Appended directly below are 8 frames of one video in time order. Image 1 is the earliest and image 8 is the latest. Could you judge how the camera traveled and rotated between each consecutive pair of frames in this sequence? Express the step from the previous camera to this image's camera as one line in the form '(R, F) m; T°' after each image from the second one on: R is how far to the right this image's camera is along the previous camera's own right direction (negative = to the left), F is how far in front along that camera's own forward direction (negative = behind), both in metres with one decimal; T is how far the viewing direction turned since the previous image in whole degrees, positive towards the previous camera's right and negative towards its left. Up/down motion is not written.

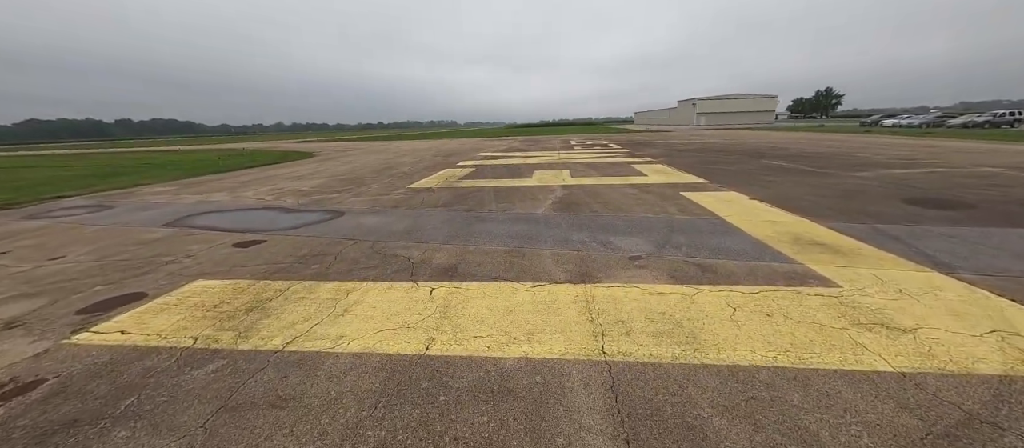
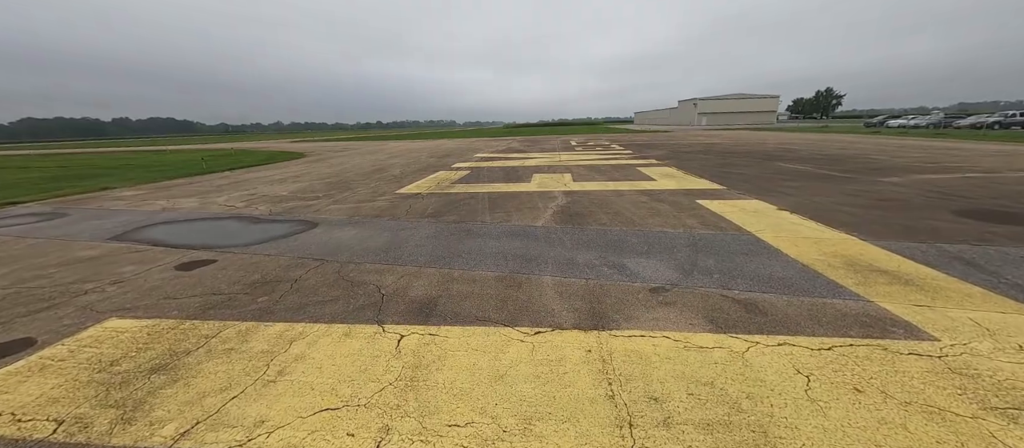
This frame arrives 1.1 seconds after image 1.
(+0.1, +0.7) m; 0°
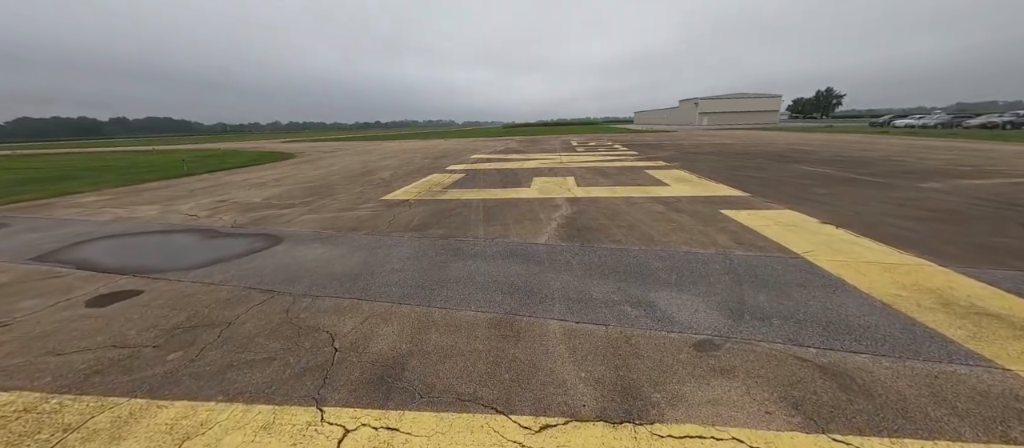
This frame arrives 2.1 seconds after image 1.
(0.0, +0.8) m; 0°
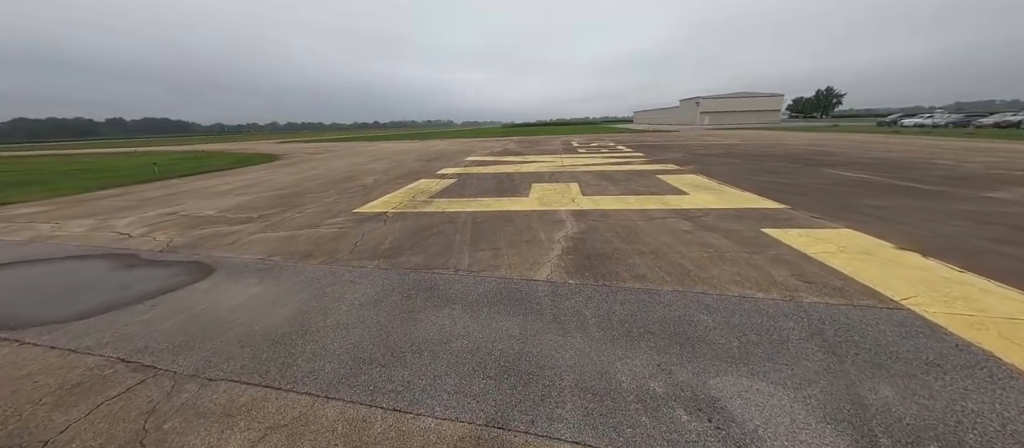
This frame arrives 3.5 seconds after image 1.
(+0.1, +1.0) m; 0°
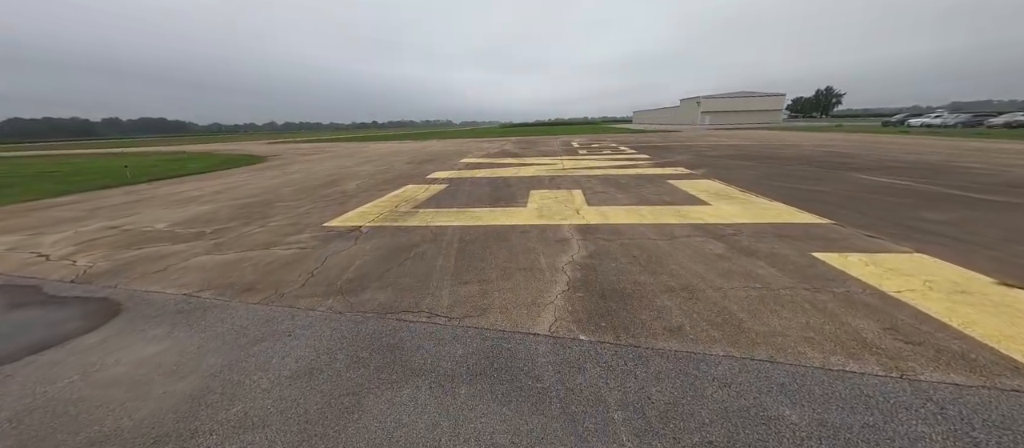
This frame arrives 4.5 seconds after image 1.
(+0.1, +0.8) m; 0°
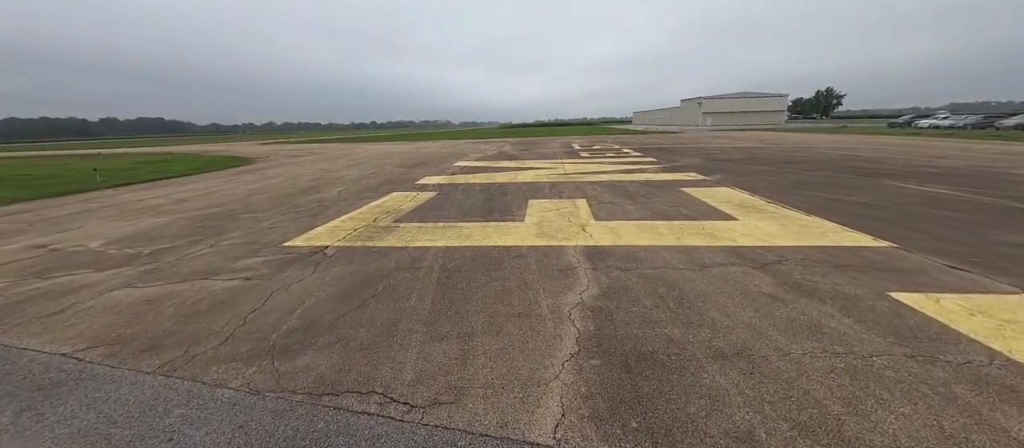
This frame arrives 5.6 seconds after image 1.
(+0.1, +0.8) m; 0°
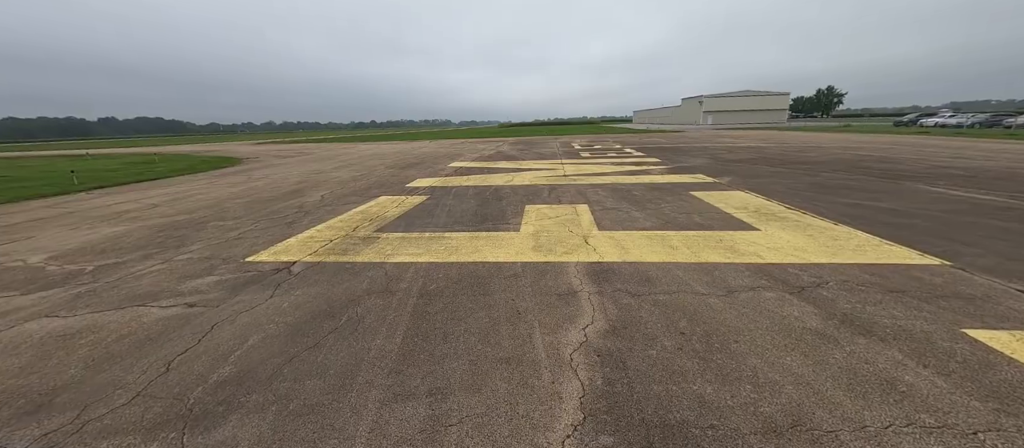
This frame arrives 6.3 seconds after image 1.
(+0.1, +0.5) m; 0°
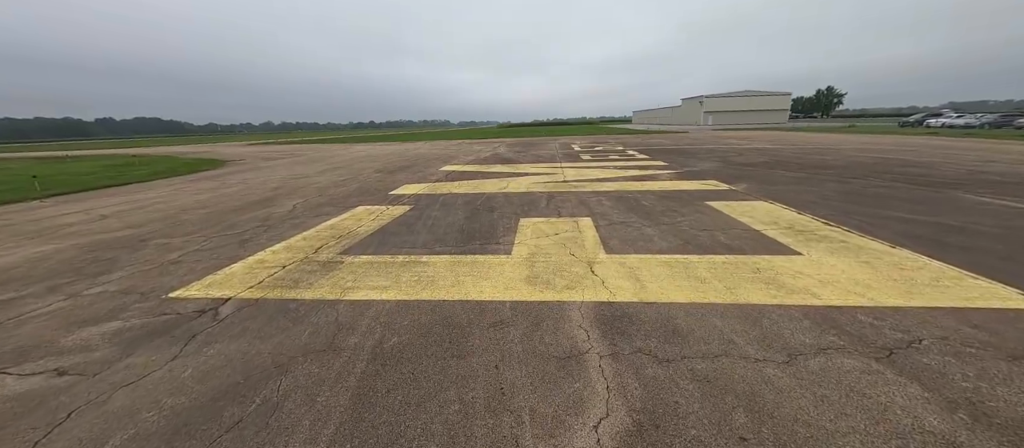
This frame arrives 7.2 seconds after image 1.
(+0.1, +0.8) m; 0°
